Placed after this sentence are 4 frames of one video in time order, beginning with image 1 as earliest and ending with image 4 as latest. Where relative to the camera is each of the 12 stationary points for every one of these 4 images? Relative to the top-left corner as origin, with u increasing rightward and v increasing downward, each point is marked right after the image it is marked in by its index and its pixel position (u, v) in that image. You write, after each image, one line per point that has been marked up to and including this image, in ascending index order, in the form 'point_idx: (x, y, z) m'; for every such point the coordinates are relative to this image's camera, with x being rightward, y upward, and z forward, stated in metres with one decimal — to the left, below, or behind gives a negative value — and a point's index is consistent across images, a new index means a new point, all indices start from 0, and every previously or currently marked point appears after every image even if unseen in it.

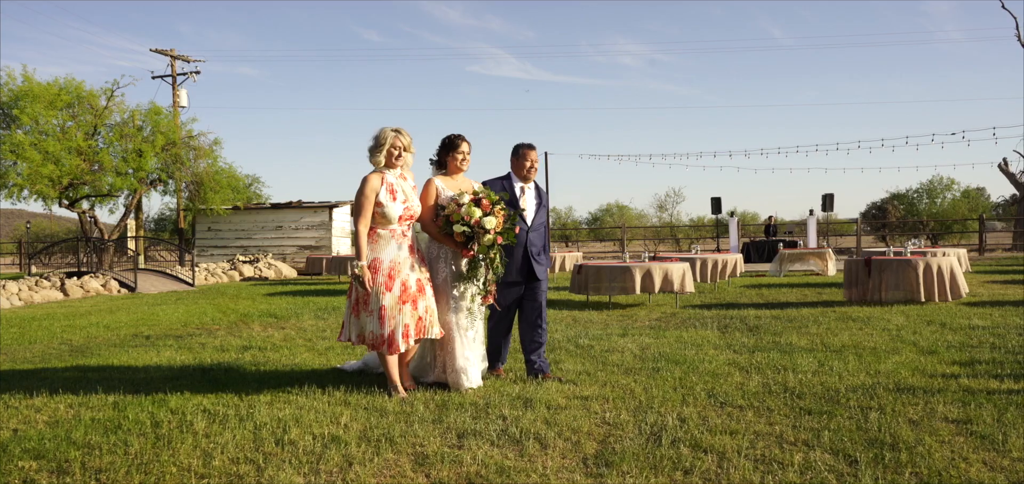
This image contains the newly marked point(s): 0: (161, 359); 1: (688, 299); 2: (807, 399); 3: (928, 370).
0: (-3.4, -1.1, +7.9) m
1: (+3.2, -1.0, +15.0) m
2: (+1.8, -1.0, +5.0) m
3: (+3.1, -1.0, +6.1) m
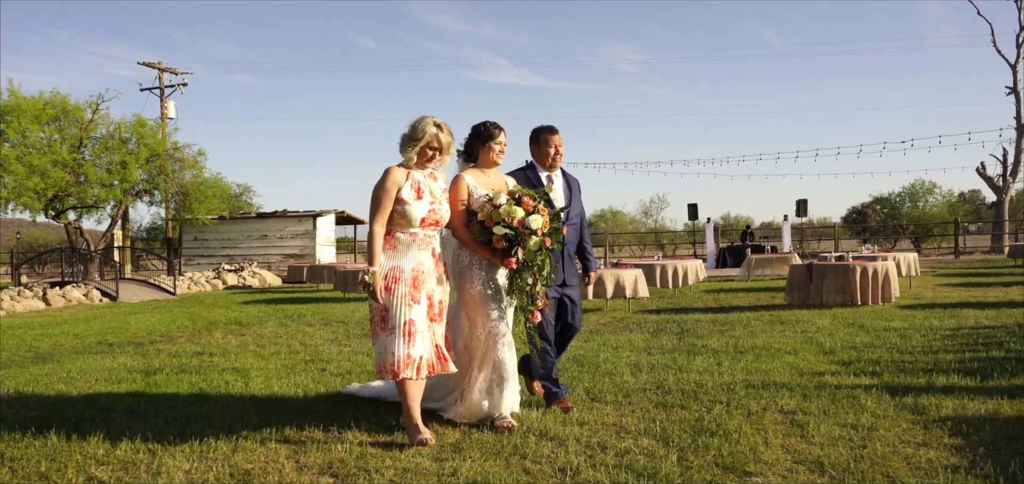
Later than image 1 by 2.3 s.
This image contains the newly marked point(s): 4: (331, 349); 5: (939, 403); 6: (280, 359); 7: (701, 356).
0: (-4.1, -1.3, +8.5) m
1: (+2.5, -1.2, +15.5) m
2: (+1.1, -1.0, +5.6) m
3: (+2.4, -1.0, +6.7) m
4: (-2.1, -1.2, +9.4) m
5: (+2.6, -1.0, +5.0) m
6: (-2.5, -1.2, +8.6) m
7: (+1.8, -1.1, +7.7) m
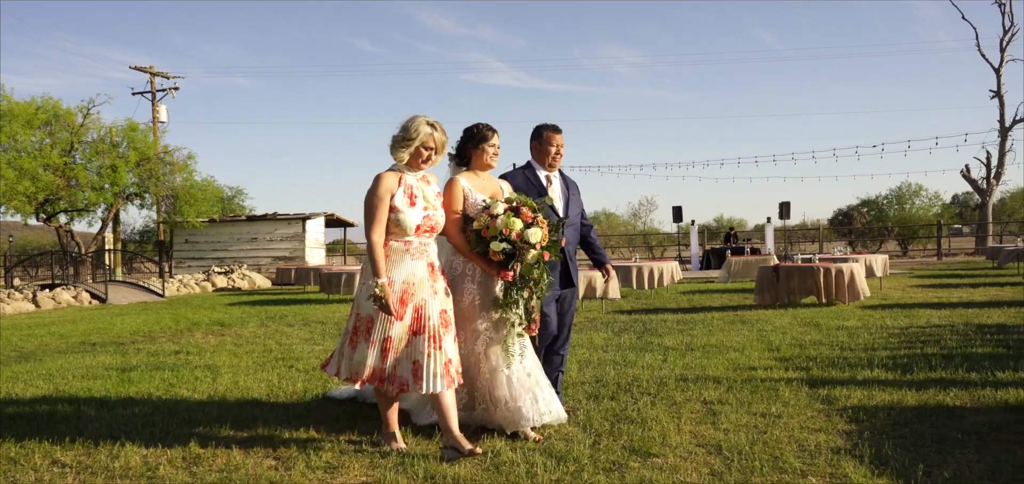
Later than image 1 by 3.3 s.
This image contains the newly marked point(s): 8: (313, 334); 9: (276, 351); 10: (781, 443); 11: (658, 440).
0: (-4.5, -1.3, +8.8) m
1: (+2.1, -1.2, +15.9) m
2: (+0.7, -1.1, +6.0) m
3: (+2.0, -1.1, +7.1) m
4: (-2.5, -1.3, +9.8) m
5: (+2.2, -1.0, +5.4) m
6: (-2.9, -1.3, +9.0) m
7: (+1.4, -1.1, +8.0) m
8: (-2.8, -1.3, +11.4) m
9: (-2.8, -1.3, +9.6) m
10: (+1.4, -1.0, +4.3) m
11: (+0.8, -1.1, +4.4) m
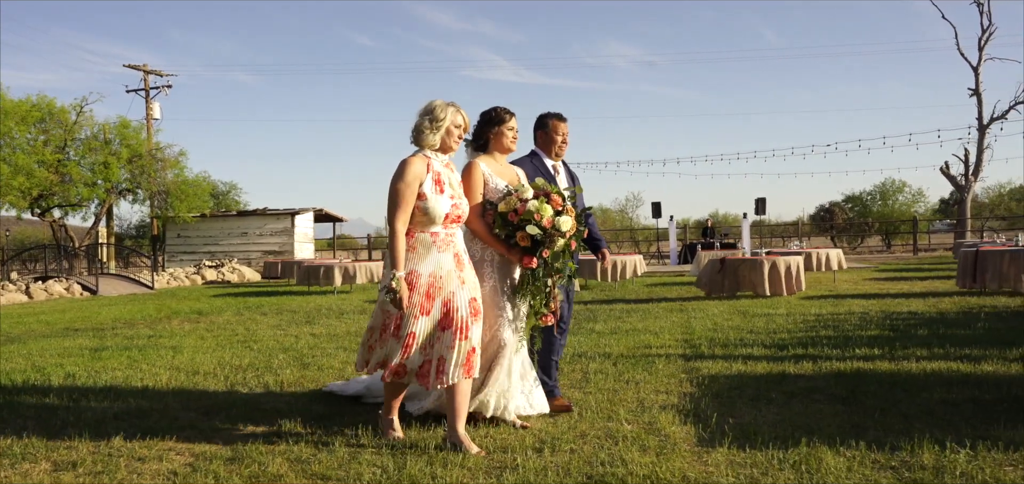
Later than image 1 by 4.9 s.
0: (-5.2, -1.2, +9.7) m
1: (+1.4, -1.1, +16.8) m
2: (0.0, -1.0, +6.8) m
3: (+1.3, -1.0, +7.9) m
4: (-3.2, -1.2, +10.7) m
5: (+1.5, -0.9, +6.2) m
6: (-3.5, -1.2, +9.8) m
7: (+0.7, -1.0, +8.9) m
8: (-3.5, -1.2, +12.3) m
9: (-3.4, -1.2, +10.4) m
10: (+0.7, -1.0, +5.1) m
11: (+0.1, -1.0, +5.2) m
